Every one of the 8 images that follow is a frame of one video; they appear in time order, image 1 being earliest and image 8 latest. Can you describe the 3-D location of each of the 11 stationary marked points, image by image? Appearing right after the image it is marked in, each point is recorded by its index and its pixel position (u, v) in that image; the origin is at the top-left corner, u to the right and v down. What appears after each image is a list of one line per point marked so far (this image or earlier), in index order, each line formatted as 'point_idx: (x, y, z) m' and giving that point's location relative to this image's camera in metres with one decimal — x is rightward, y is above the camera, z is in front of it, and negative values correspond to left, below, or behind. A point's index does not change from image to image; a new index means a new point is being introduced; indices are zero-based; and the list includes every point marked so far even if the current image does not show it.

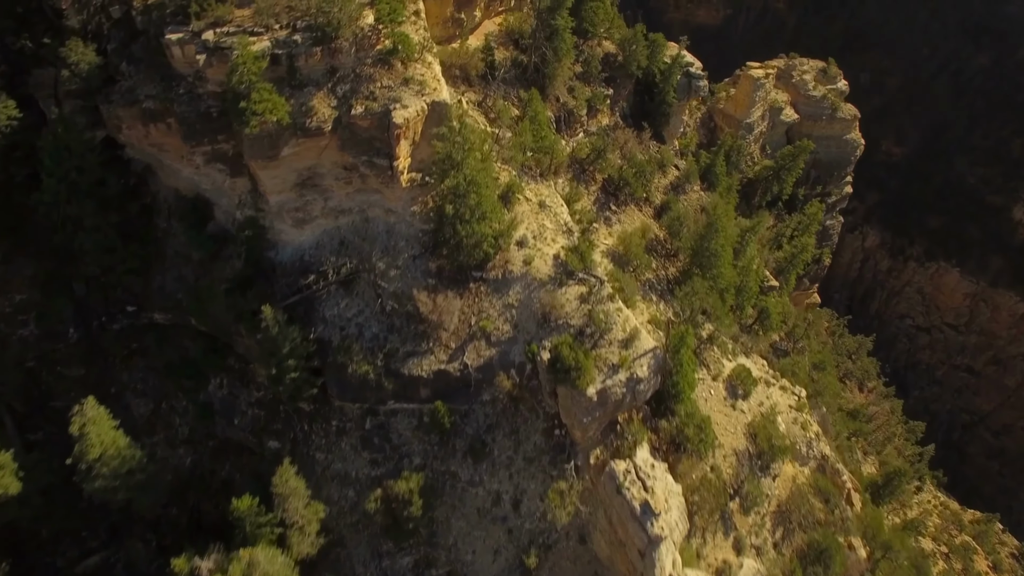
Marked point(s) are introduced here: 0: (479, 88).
0: (-0.8, +5.7, +16.9) m
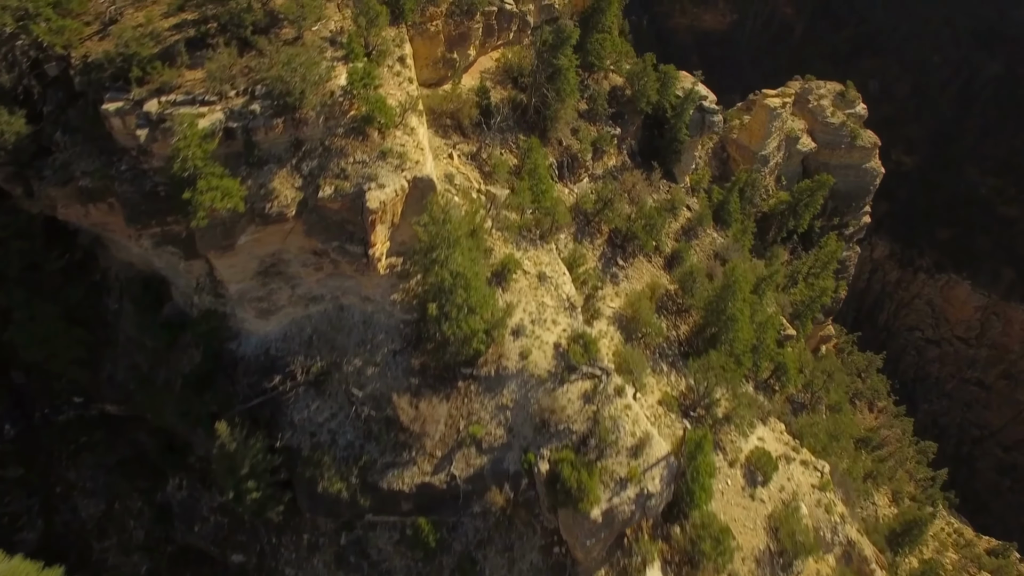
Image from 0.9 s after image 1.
0: (-0.9, +3.9, +15.2) m
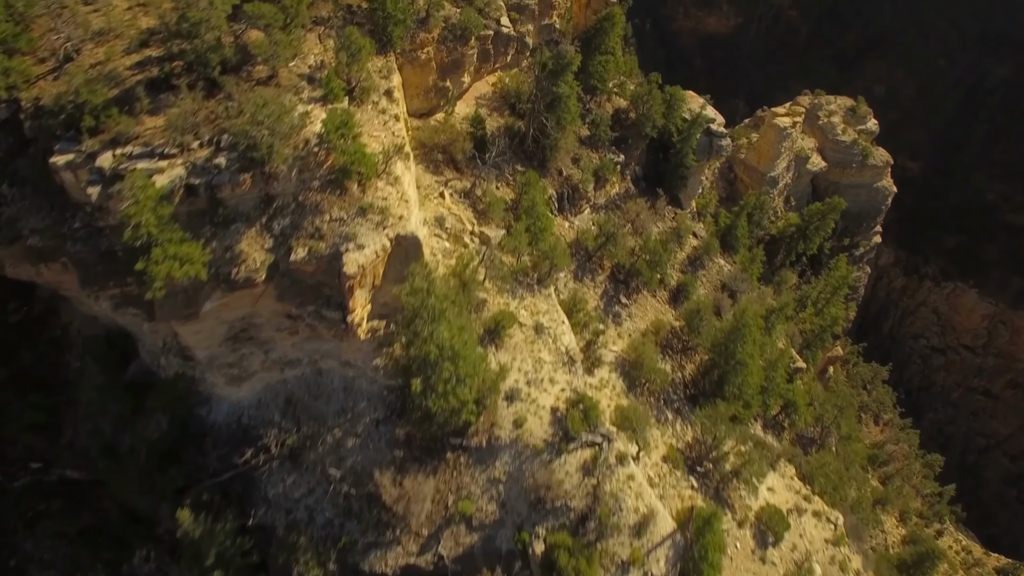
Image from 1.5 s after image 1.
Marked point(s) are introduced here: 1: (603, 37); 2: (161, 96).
0: (-1.0, +2.8, +14.2) m
1: (+2.7, +7.5, +17.4) m
2: (-5.8, +3.2, +9.6) m
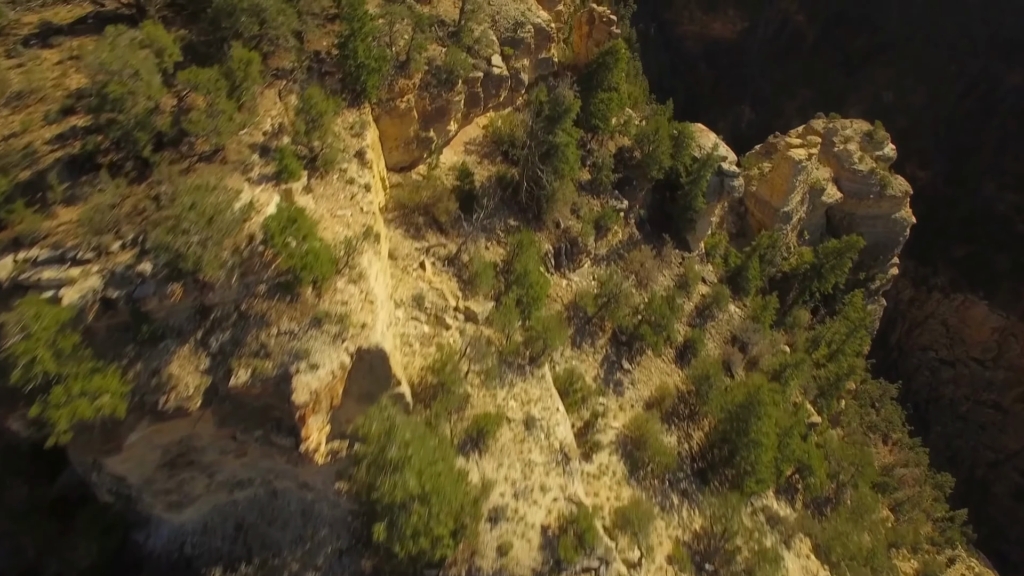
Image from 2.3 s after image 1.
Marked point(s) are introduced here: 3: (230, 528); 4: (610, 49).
0: (-1.2, +1.1, +12.7) m
1: (+2.6, +5.8, +15.9) m
2: (-6.0, +1.5, +8.1) m
3: (-4.4, -3.7, +9.0) m
4: (+2.7, +6.4, +15.7) m
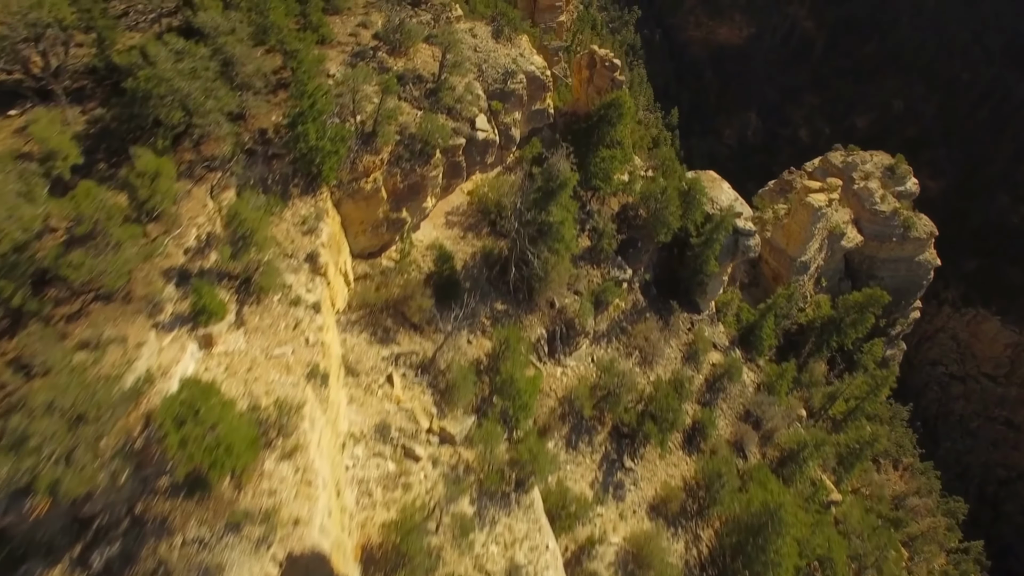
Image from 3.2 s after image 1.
0: (-1.5, -0.9, +11.0) m
1: (+2.3, +3.9, +14.0) m
2: (-6.3, -0.5, +6.4) m
3: (-4.7, -5.8, +7.3) m
4: (+2.4, +4.4, +13.8) m
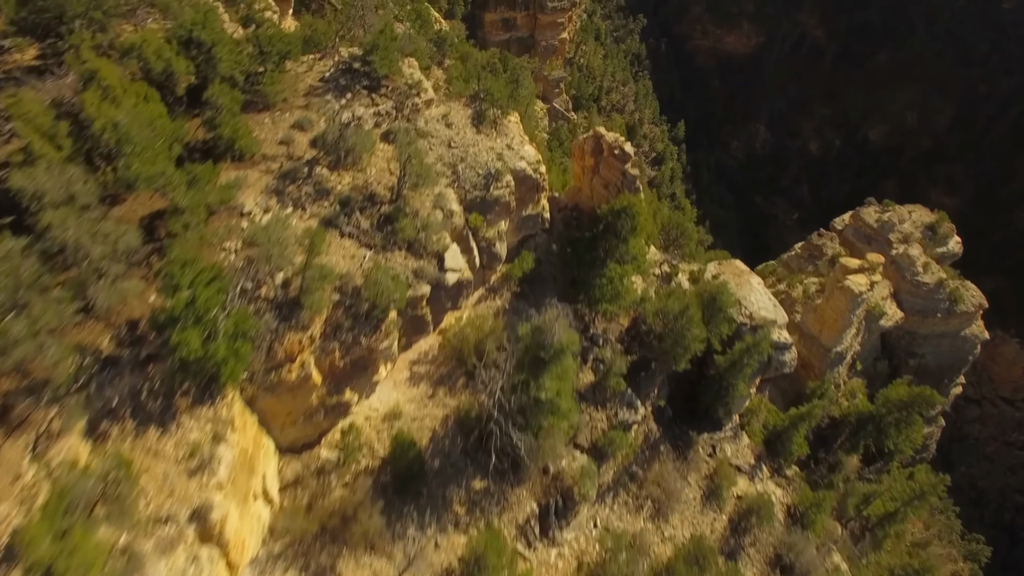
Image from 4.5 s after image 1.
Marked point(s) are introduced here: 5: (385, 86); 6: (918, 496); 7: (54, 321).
0: (-1.8, -3.8, +8.3) m
1: (+2.0, +1.0, +11.2) m
2: (-6.6, -3.5, +3.7) m
3: (-5.0, -8.7, +4.7) m
4: (+2.1, +1.5, +11.0) m
5: (-2.4, +3.6, +10.9) m
6: (+12.3, -6.4, +17.9) m
7: (-4.6, -0.3, +6.0) m
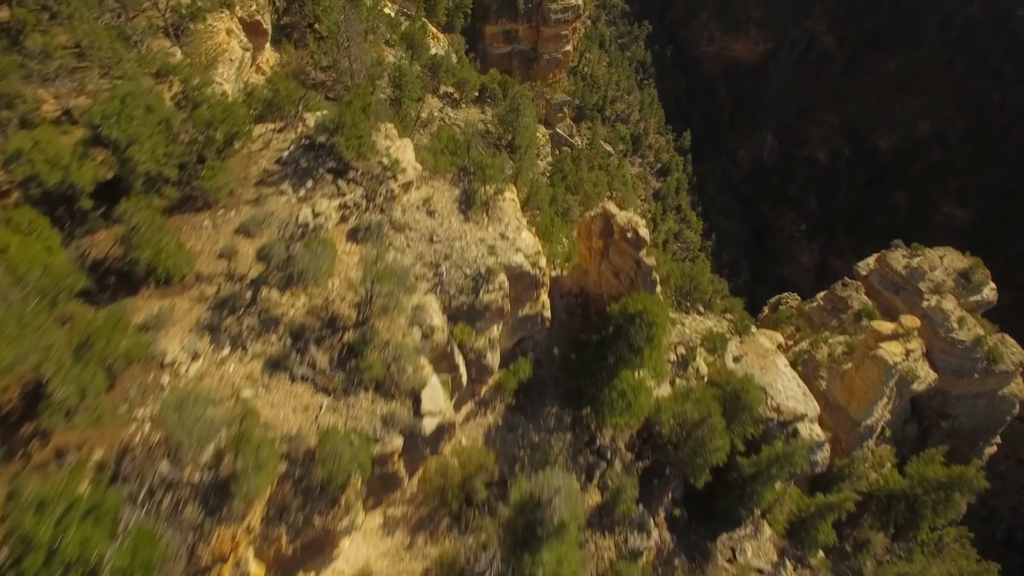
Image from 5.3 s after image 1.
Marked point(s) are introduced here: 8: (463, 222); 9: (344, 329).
0: (-1.9, -5.6, +6.7) m
1: (+1.9, -0.8, +9.6) m
2: (-6.7, -5.3, +2.1) m
3: (-5.2, -10.6, +3.2) m
4: (+2.0, -0.3, +9.3) m
5: (-2.5, +1.8, +9.2) m
6: (+12.2, -8.2, +16.3) m
7: (-4.7, -2.1, +4.4) m
8: (-0.8, +1.1, +9.2) m
9: (-2.1, -0.6, +7.3) m
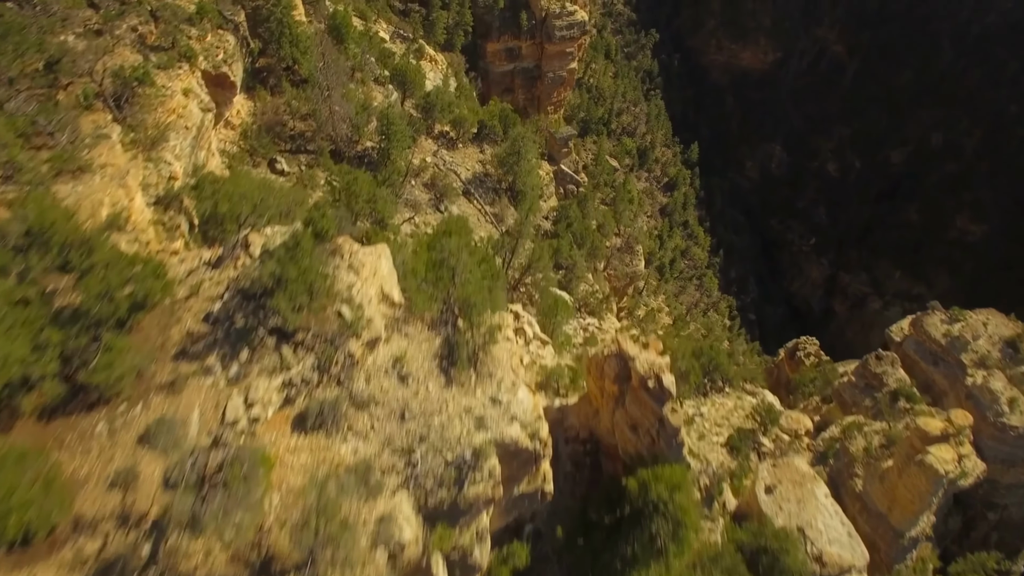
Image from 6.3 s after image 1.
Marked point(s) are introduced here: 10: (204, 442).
0: (-2.0, -7.8, +4.9) m
1: (+1.8, -3.0, +7.7) m
2: (-6.9, -7.6, +0.3) m
3: (-5.3, -12.8, +1.4) m
4: (+2.0, -2.5, +7.5) m
5: (-2.6, -0.4, +7.4) m
6: (+12.1, -10.4, +14.5) m
7: (-4.8, -4.3, +2.6) m
8: (-0.8, -1.1, +7.4) m
9: (-2.2, -2.8, +5.5) m
10: (-3.2, -1.4, +6.3) m
